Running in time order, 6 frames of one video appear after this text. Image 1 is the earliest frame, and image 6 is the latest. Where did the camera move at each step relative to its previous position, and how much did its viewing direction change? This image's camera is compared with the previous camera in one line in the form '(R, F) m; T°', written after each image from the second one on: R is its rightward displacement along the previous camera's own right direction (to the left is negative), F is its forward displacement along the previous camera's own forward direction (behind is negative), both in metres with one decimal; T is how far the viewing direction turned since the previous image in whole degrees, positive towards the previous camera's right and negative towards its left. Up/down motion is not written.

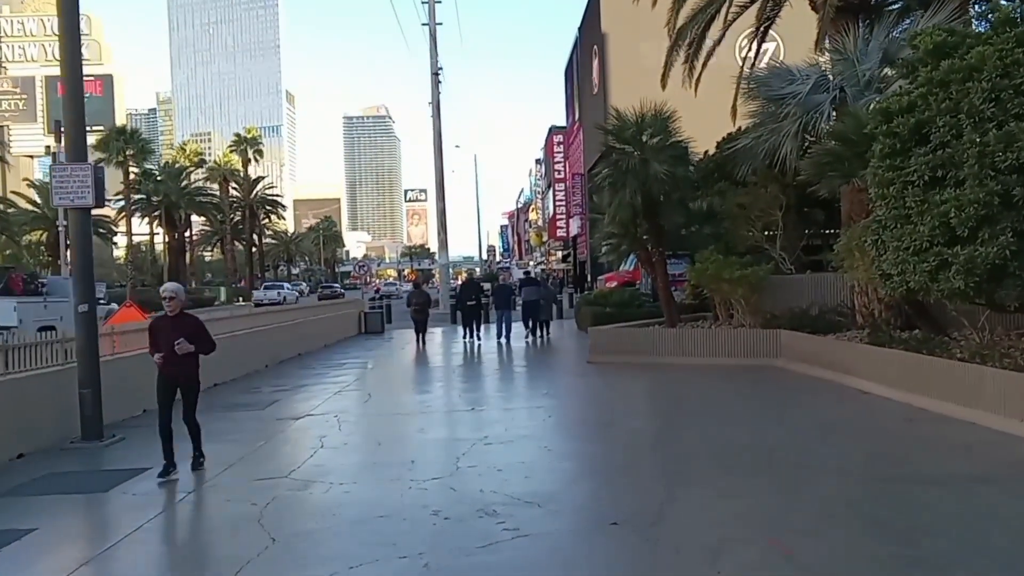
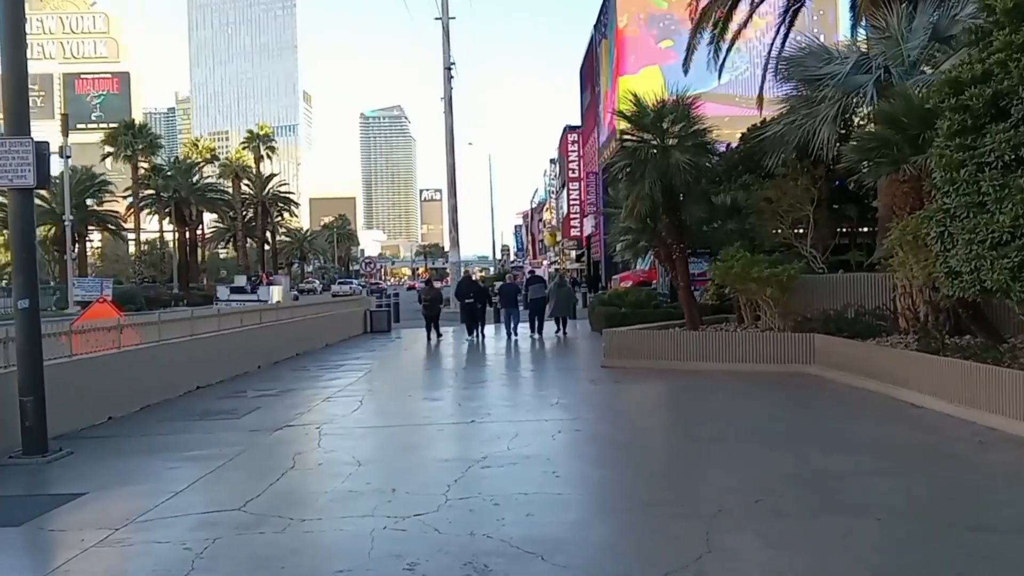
(+0.1, +1.2) m; -1°
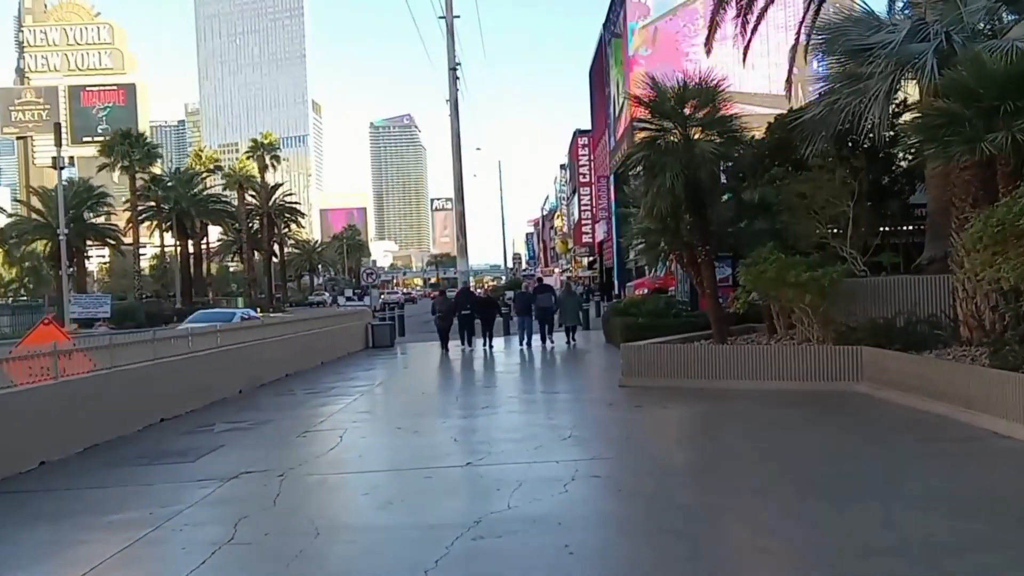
(+0.2, +1.6) m; -1°
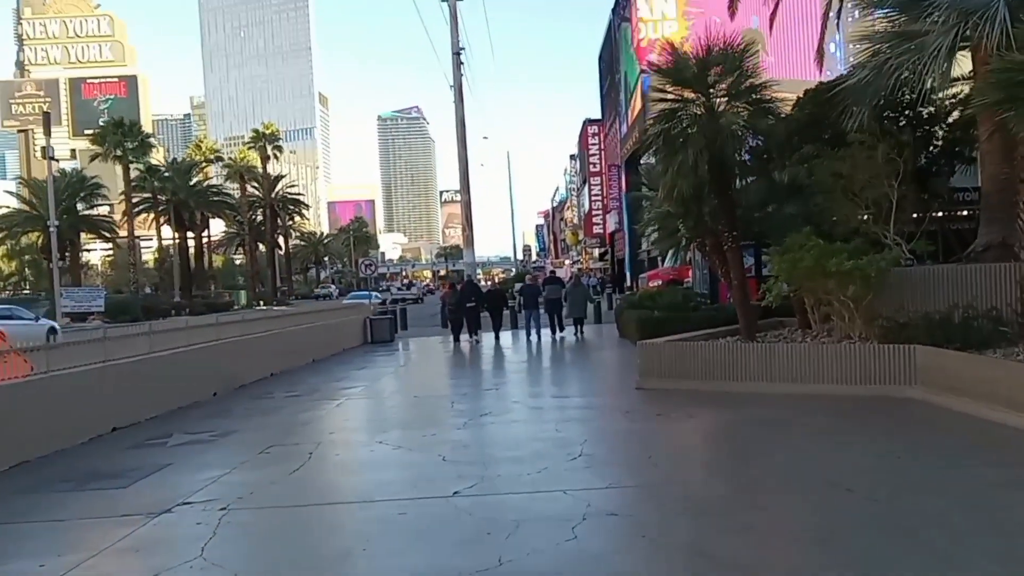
(+0.1, +1.5) m; -1°
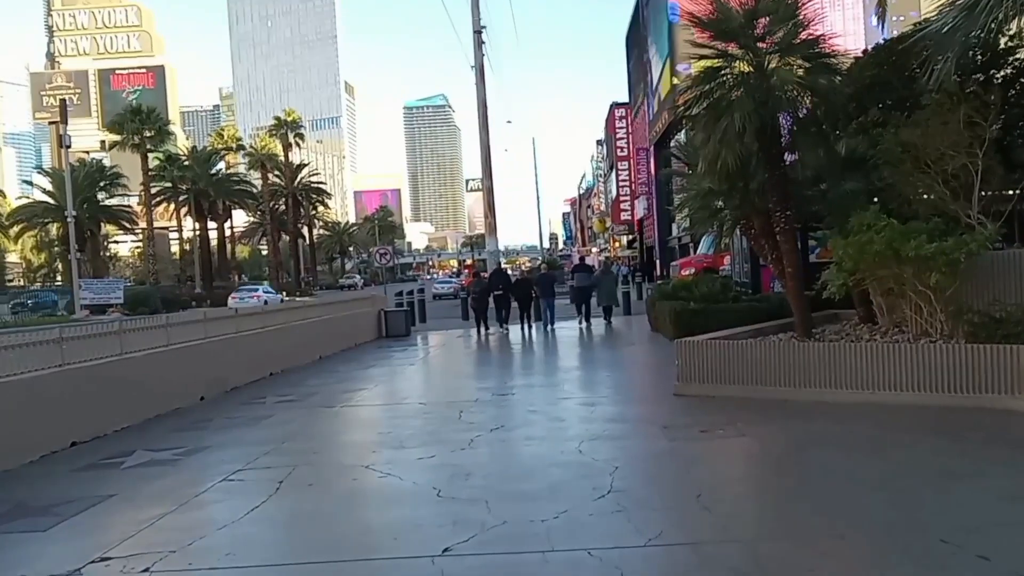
(+0.2, +1.6) m; -2°
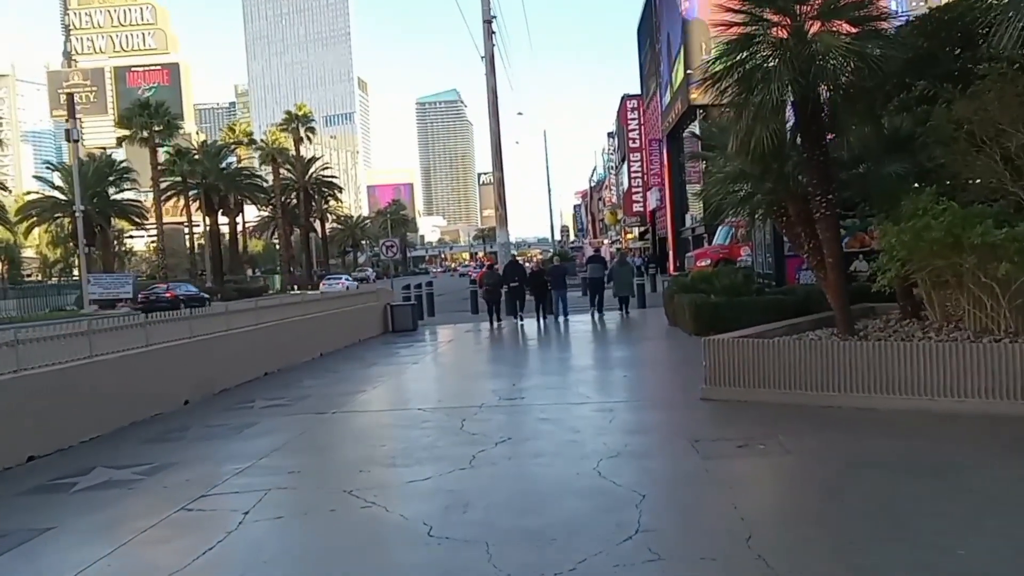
(+0.1, +1.1) m; -1°
